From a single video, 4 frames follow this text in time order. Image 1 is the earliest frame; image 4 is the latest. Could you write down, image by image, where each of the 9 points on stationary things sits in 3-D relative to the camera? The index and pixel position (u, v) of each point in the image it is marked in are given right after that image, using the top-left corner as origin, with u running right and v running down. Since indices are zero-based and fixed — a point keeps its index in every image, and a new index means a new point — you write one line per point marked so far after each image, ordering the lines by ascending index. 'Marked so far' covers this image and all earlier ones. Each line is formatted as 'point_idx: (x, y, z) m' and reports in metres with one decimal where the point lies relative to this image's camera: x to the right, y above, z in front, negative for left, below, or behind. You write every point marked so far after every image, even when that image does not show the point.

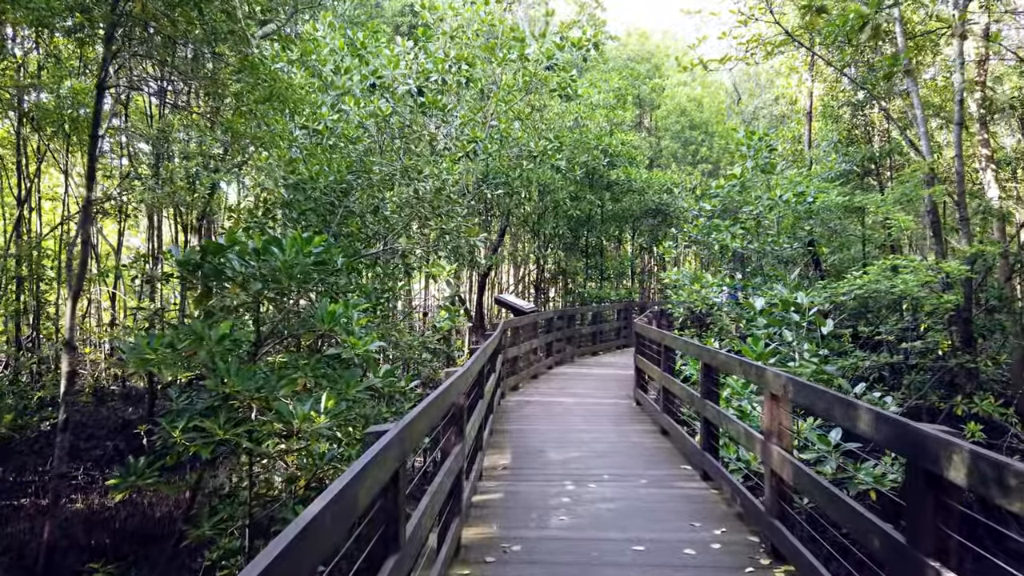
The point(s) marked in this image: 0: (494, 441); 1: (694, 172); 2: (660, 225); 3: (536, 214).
0: (-0.1, -1.0, +4.8) m
1: (+3.6, +2.3, +14.4) m
2: (+2.7, +1.1, +13.2) m
3: (+0.3, +1.1, +10.8) m
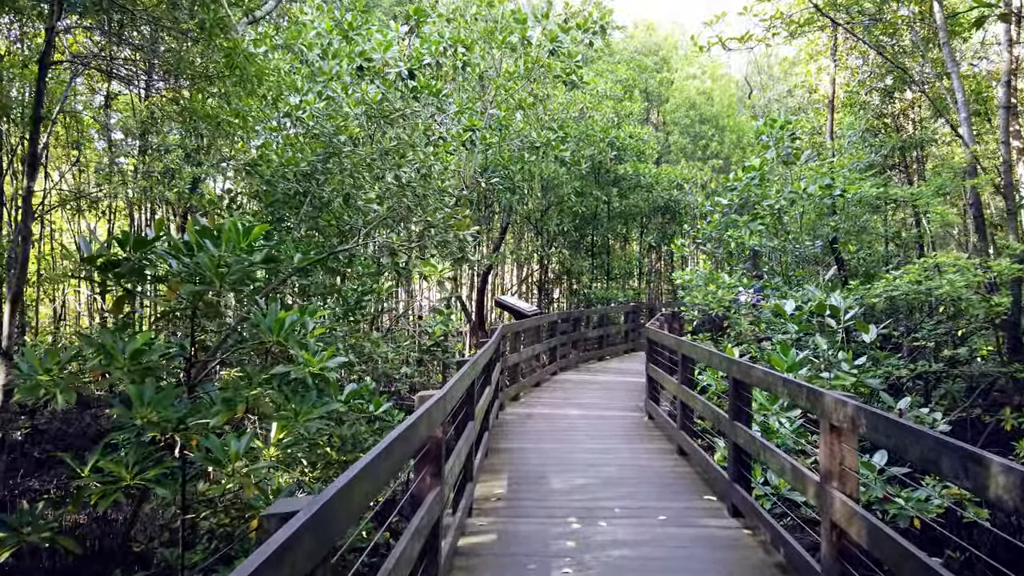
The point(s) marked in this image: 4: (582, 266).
0: (-0.1, -1.0, +4.2) m
1: (+3.6, +2.3, +13.8) m
2: (+2.7, +1.1, +12.6) m
3: (+0.4, +1.1, +10.2) m
4: (+1.1, +0.3, +11.1) m
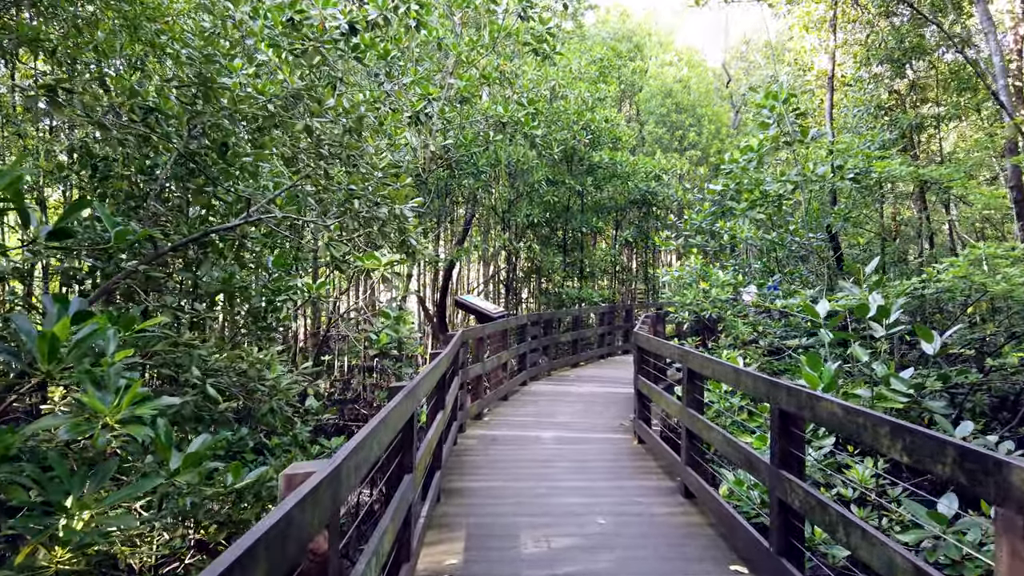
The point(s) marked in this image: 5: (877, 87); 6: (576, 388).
0: (-0.3, -1.0, +3.2) m
1: (+3.0, +2.3, +12.9) m
2: (+2.1, +1.1, +11.7) m
3: (-0.1, +1.1, +9.2) m
4: (+0.6, +0.3, +10.2) m
5: (+3.5, +1.9, +7.0) m
6: (+0.6, -1.0, +7.1) m
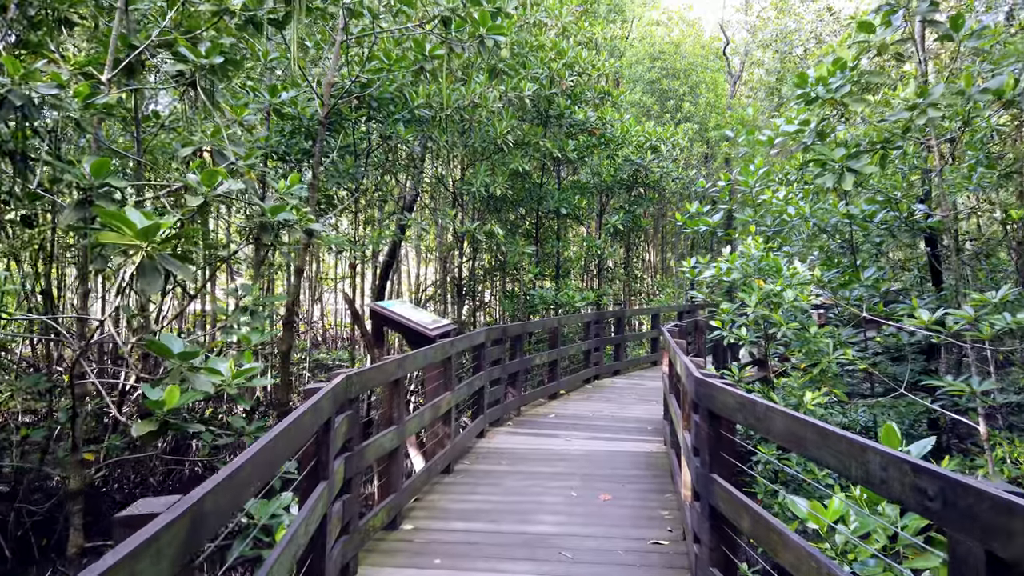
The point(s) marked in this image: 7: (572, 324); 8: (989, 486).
0: (-0.4, -1.0, +0.8) m
1: (+2.4, +2.3, +10.6) m
2: (+1.6, +1.1, +9.4) m
3: (-0.5, +1.1, +6.8) m
4: (+0.1, +0.3, +7.8) m
5: (+3.2, +1.9, +4.7) m
6: (+0.3, -1.0, +4.7) m
7: (+0.6, -0.3, +7.0) m
8: (+0.7, -0.3, +1.2) m
